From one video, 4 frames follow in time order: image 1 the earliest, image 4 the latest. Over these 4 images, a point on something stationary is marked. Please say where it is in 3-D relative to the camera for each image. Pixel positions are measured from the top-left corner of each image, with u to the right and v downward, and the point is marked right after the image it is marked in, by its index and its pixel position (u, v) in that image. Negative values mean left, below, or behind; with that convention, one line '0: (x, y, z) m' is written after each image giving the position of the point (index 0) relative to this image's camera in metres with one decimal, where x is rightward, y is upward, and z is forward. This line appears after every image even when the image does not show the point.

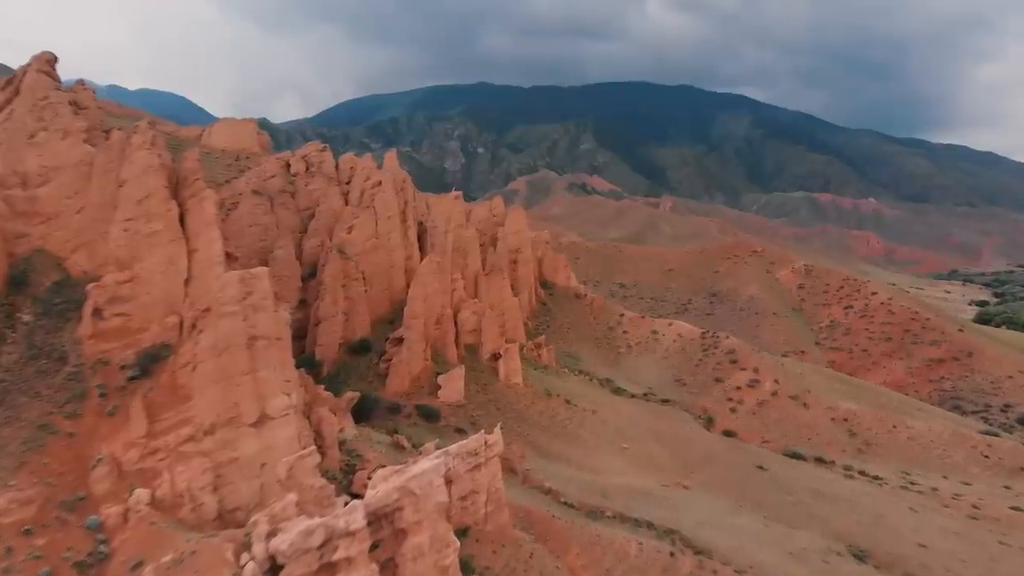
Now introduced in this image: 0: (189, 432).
0: (-4.8, -2.2, +11.8) m
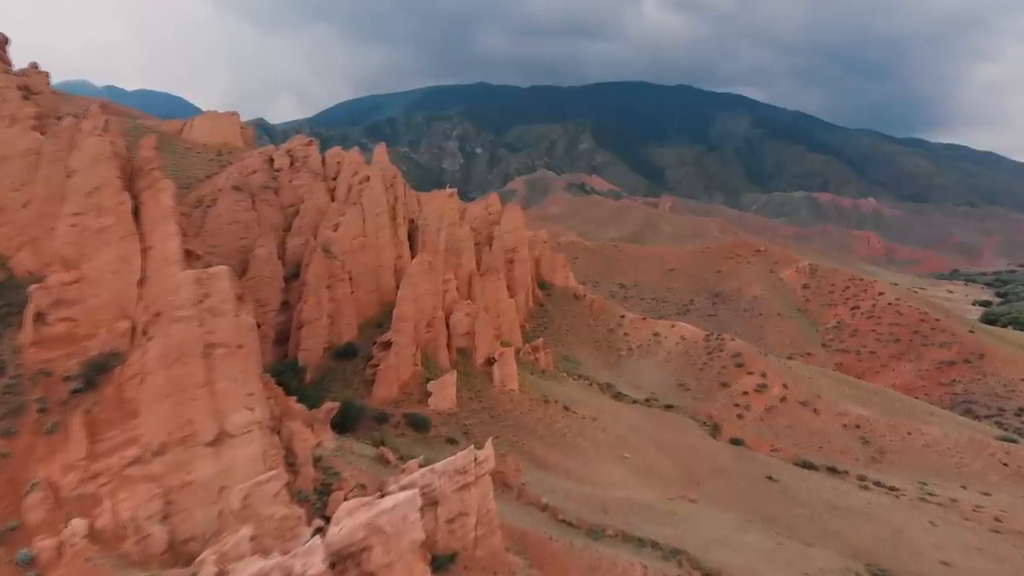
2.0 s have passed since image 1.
0: (-5.0, -2.2, +10.4) m
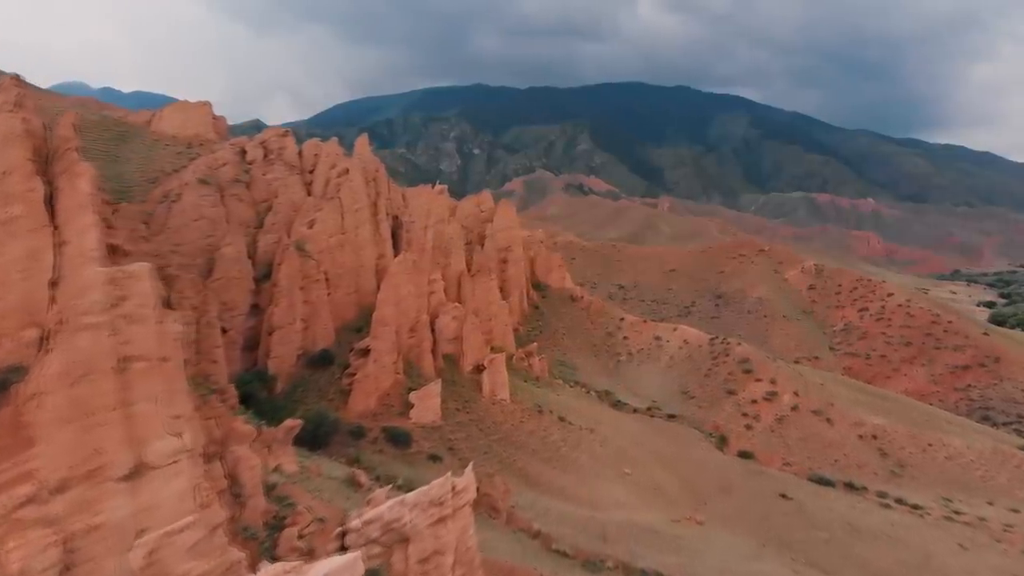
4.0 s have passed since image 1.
0: (-5.2, -2.2, +8.5) m
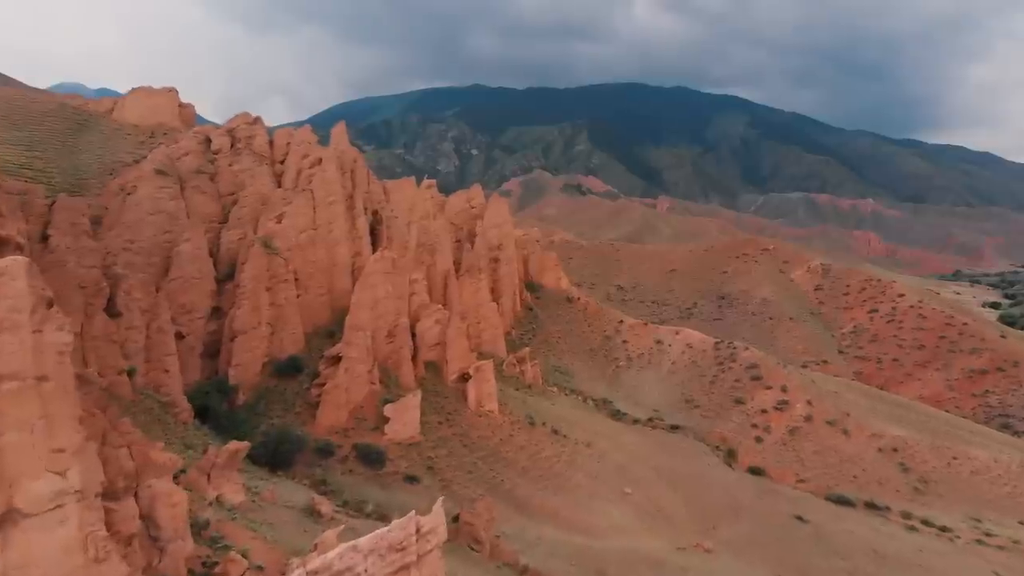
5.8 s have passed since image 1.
0: (-5.5, -2.2, +6.5) m
